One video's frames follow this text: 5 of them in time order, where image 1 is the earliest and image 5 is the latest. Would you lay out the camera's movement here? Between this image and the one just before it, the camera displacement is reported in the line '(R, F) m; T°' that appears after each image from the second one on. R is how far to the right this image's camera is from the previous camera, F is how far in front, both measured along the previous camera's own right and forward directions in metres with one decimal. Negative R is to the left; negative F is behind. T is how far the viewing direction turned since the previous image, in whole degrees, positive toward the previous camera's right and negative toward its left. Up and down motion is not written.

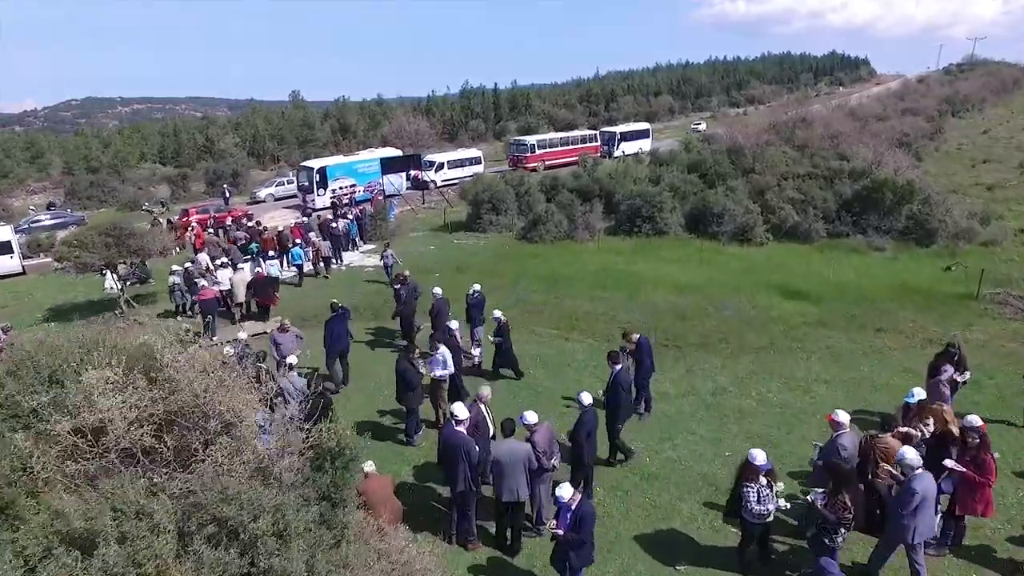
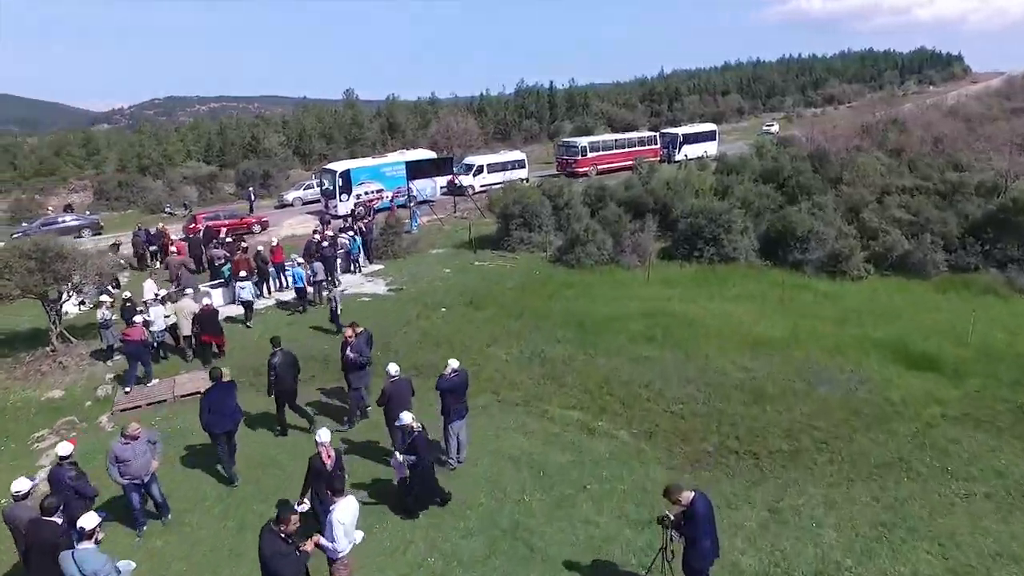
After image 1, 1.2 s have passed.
(+0.9, +4.6) m; -5°
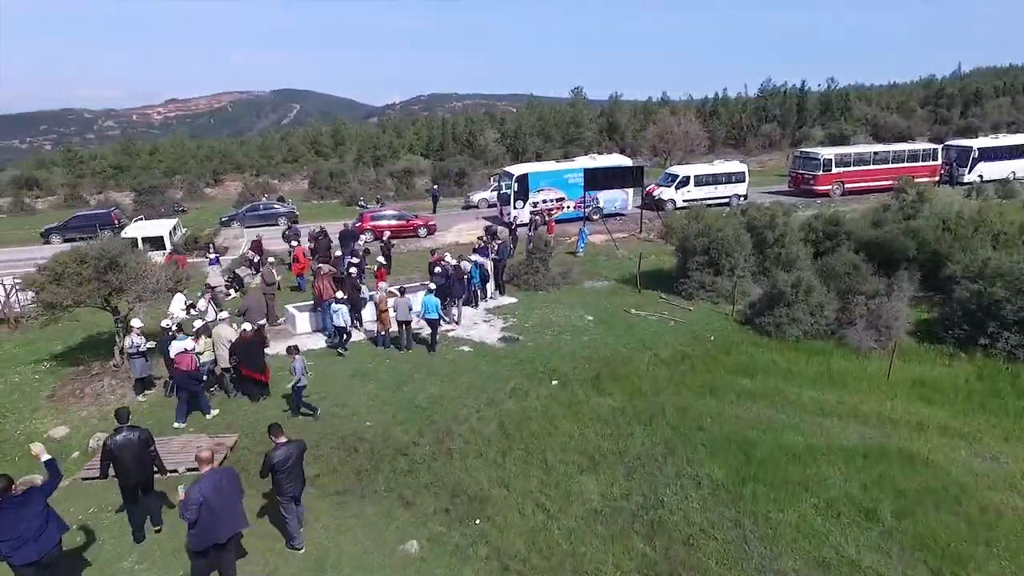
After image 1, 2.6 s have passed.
(+1.5, +5.6) m; -20°
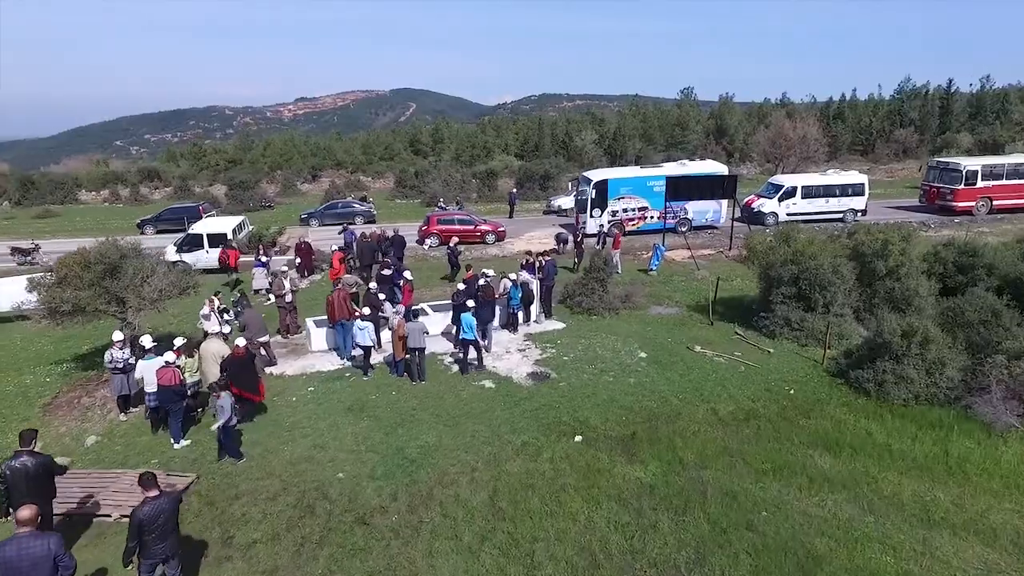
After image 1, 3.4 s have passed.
(+1.4, +2.3) m; -10°
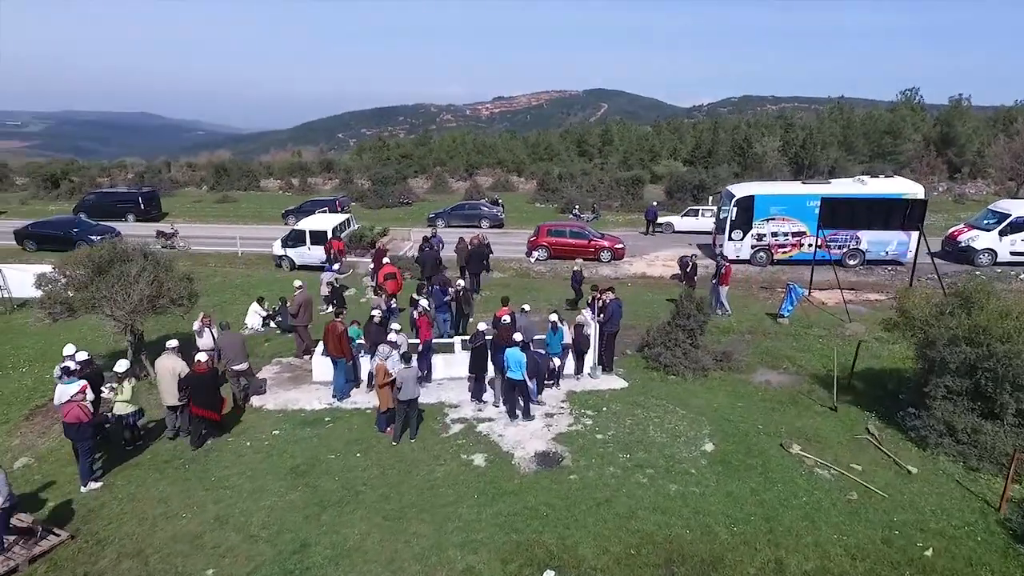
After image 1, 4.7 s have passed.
(+2.6, +3.5) m; -16°
